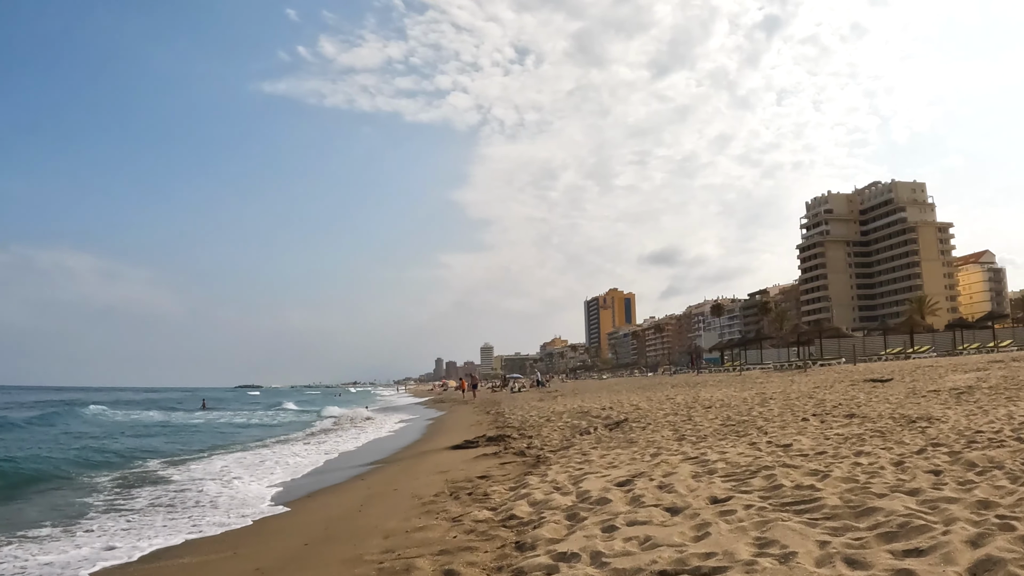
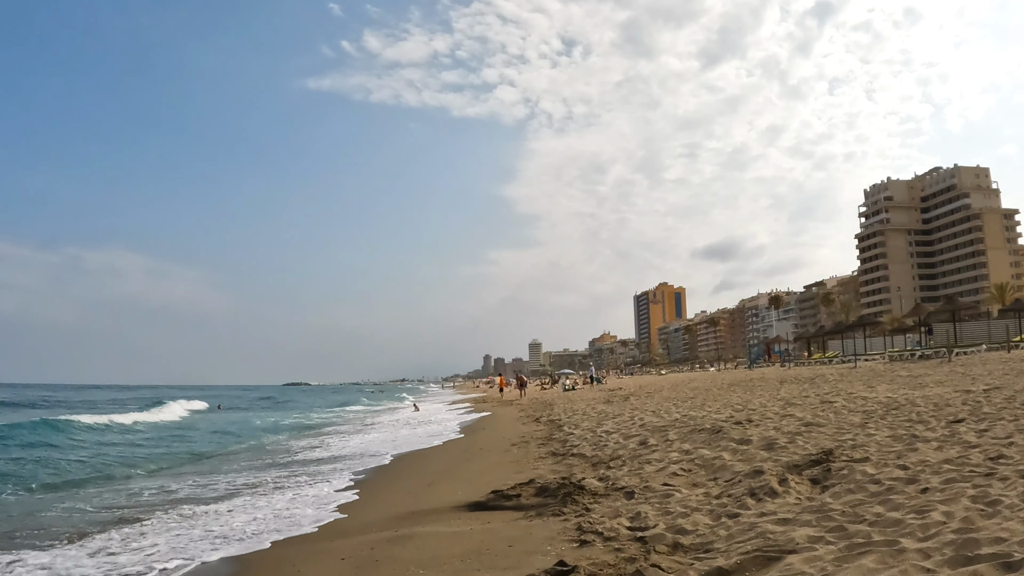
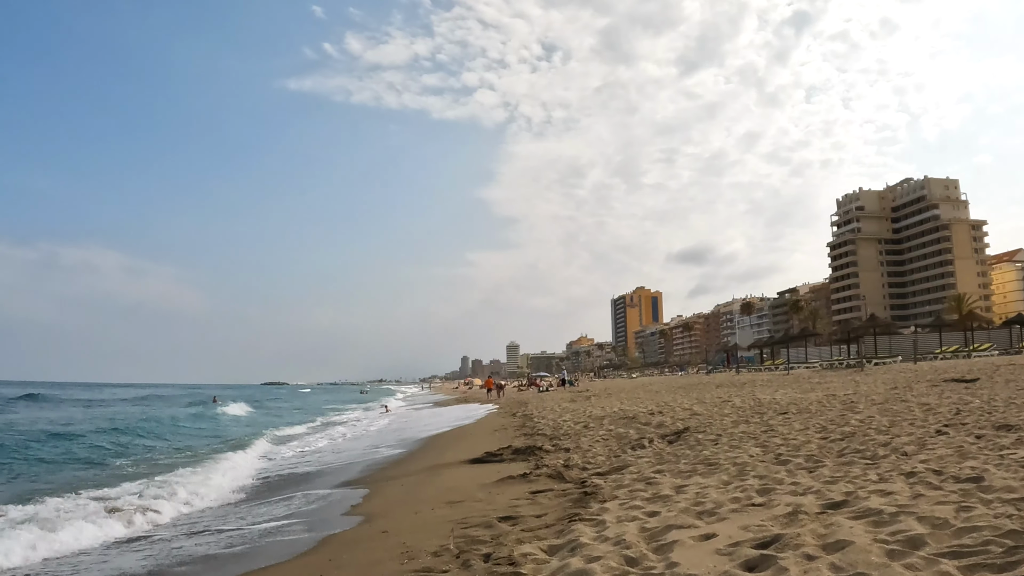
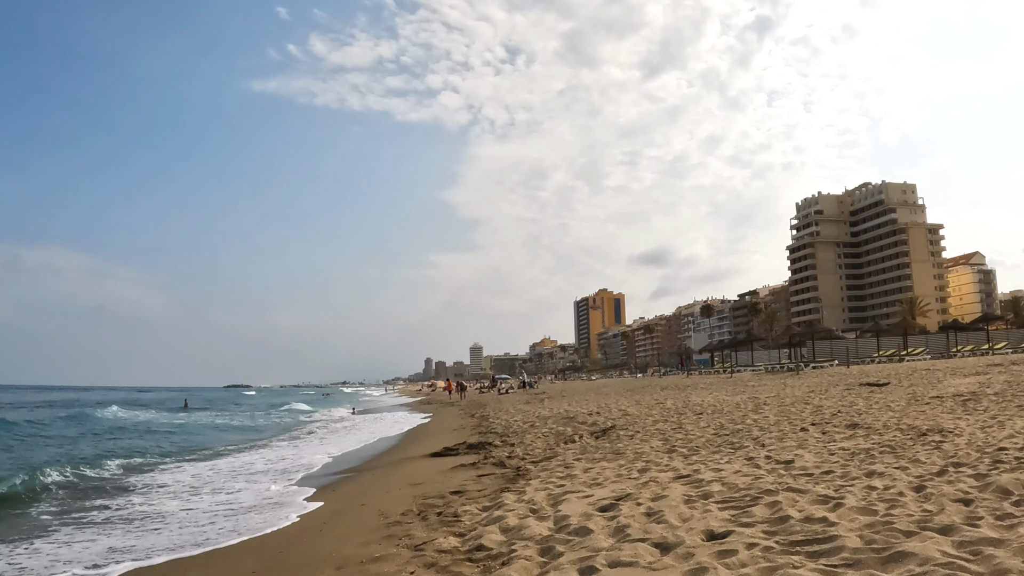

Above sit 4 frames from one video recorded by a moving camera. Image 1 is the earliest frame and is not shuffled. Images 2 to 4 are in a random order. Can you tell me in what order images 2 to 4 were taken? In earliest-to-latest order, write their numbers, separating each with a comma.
4, 3, 2
